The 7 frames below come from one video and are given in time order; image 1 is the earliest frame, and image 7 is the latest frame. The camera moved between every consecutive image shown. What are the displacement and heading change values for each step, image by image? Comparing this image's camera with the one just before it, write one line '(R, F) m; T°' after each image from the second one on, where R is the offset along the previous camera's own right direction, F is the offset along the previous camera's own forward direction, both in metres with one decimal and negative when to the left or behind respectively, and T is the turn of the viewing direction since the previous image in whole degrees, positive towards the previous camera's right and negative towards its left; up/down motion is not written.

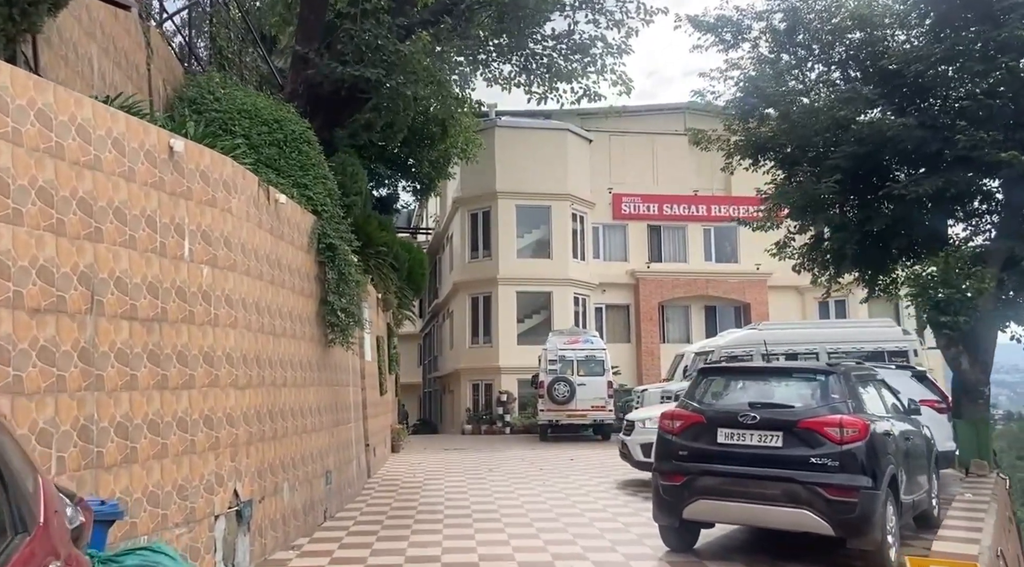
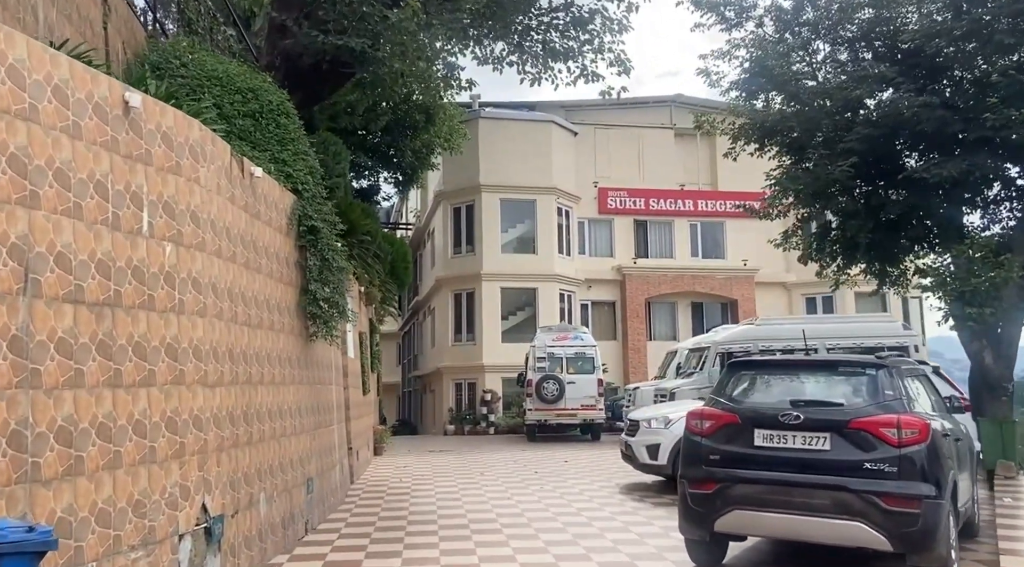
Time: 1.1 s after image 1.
(-0.3, +0.9) m; +2°
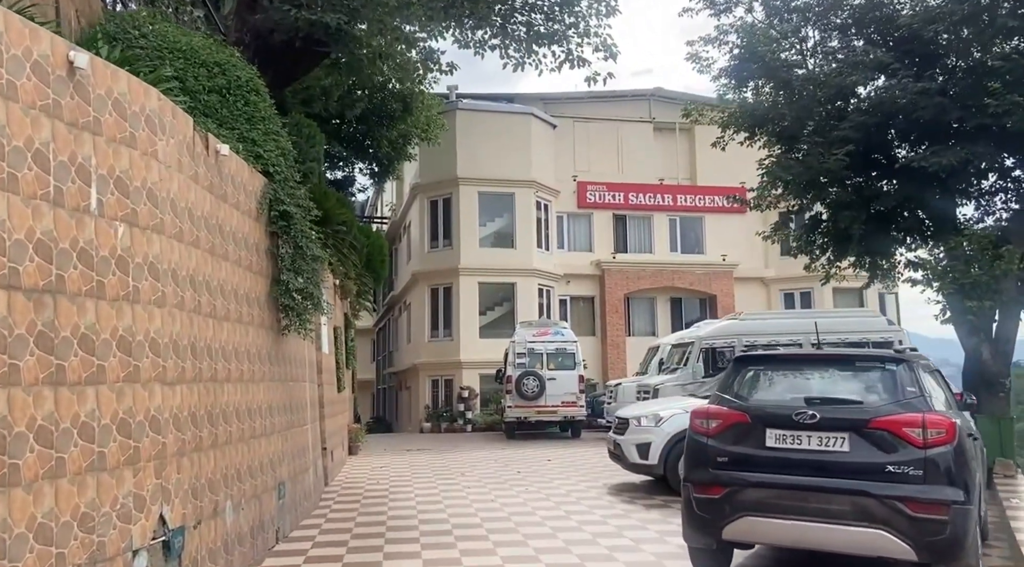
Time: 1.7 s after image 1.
(-0.1, +0.6) m; +2°
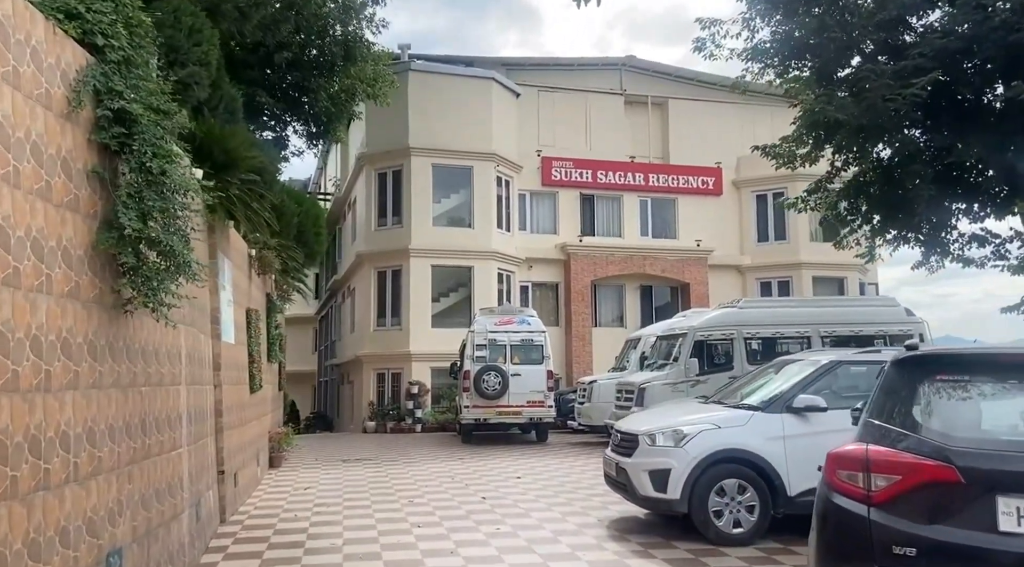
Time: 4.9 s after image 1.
(-0.2, +3.1) m; +3°
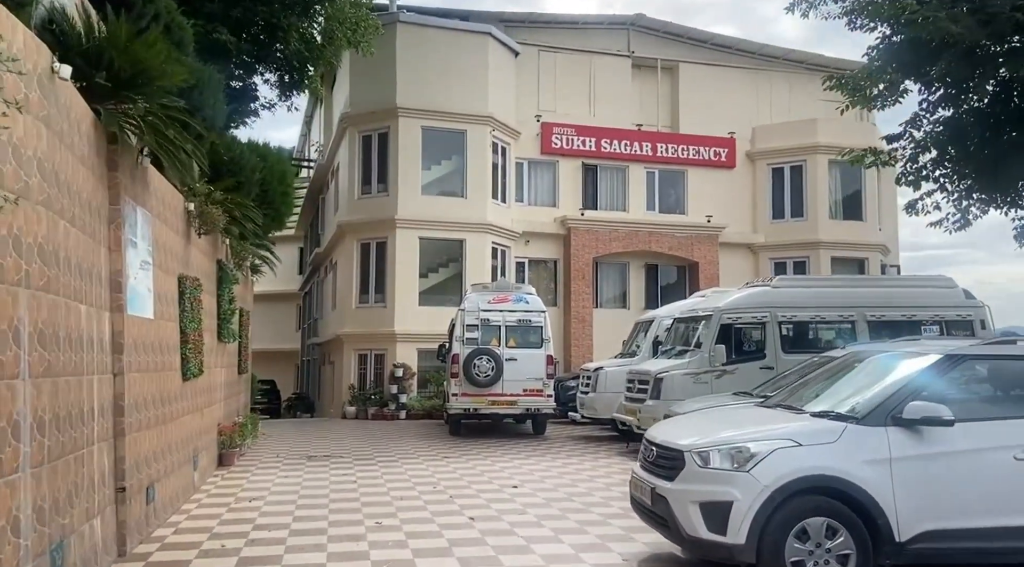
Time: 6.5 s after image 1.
(-0.1, +2.3) m; 0°
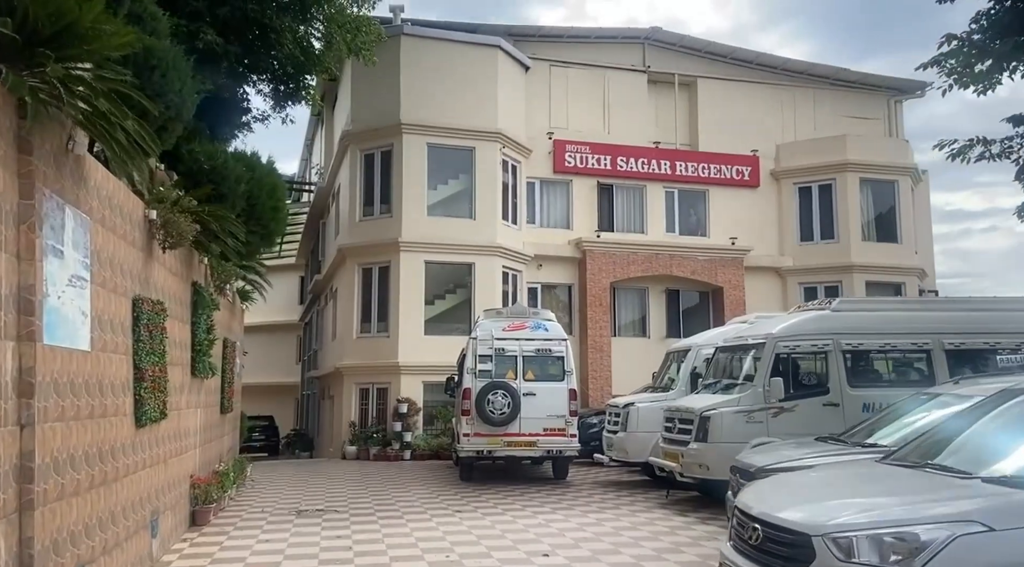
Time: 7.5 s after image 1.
(-0.2, +1.8) m; 0°
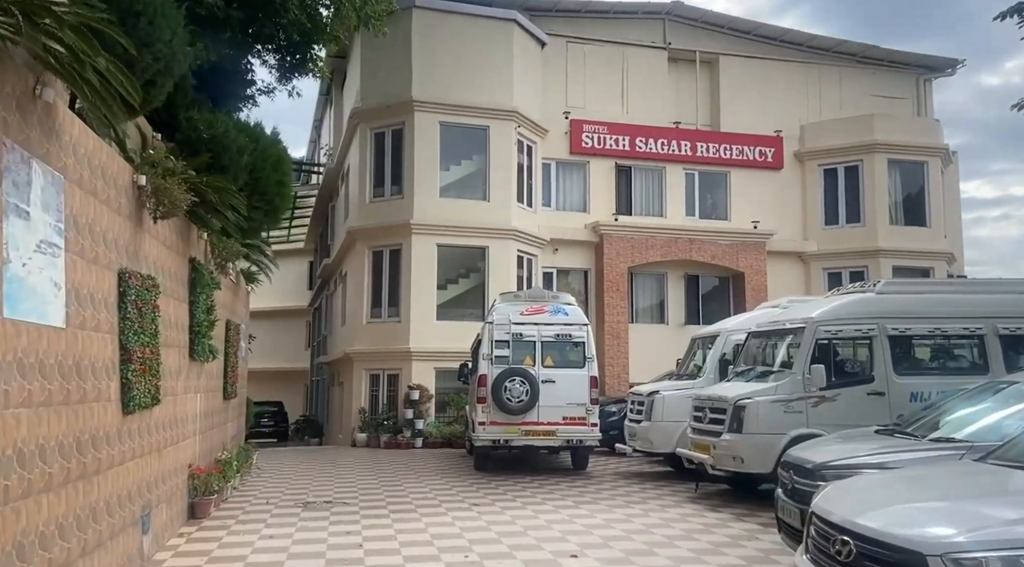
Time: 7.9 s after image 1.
(-0.1, +0.8) m; -1°
